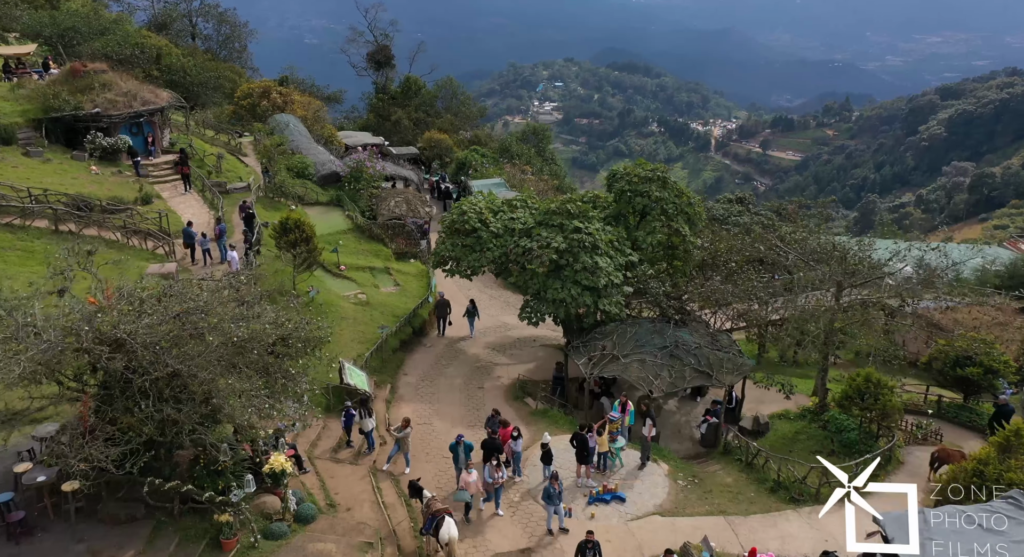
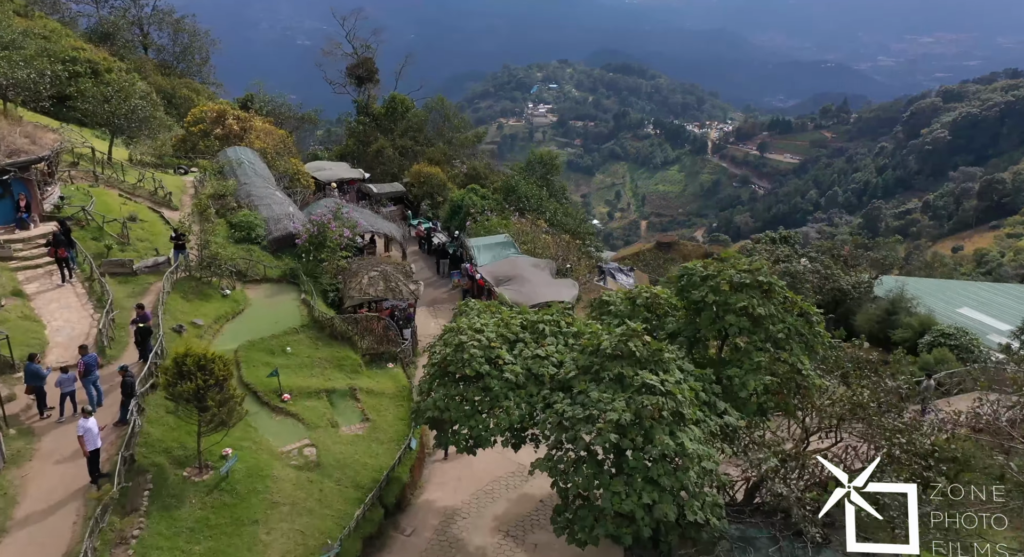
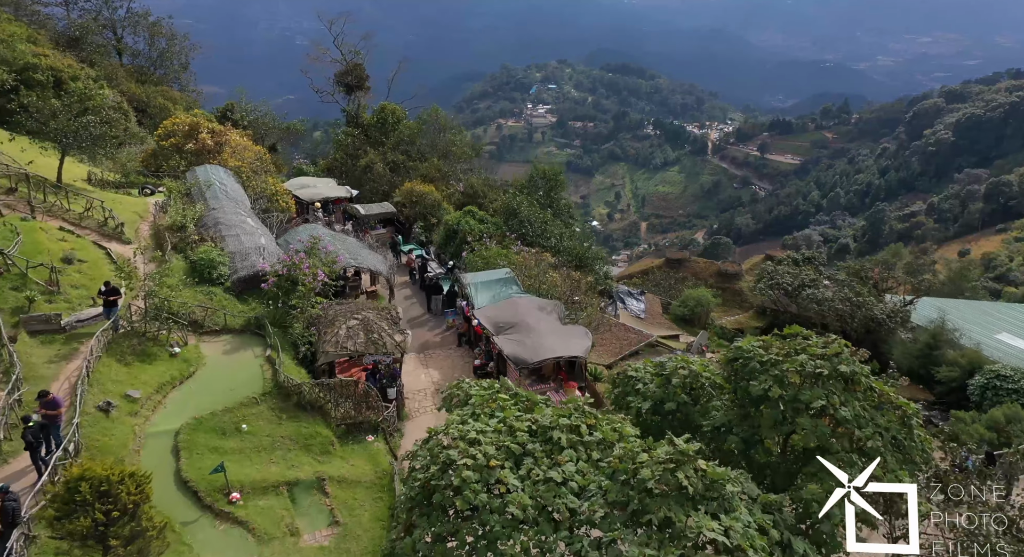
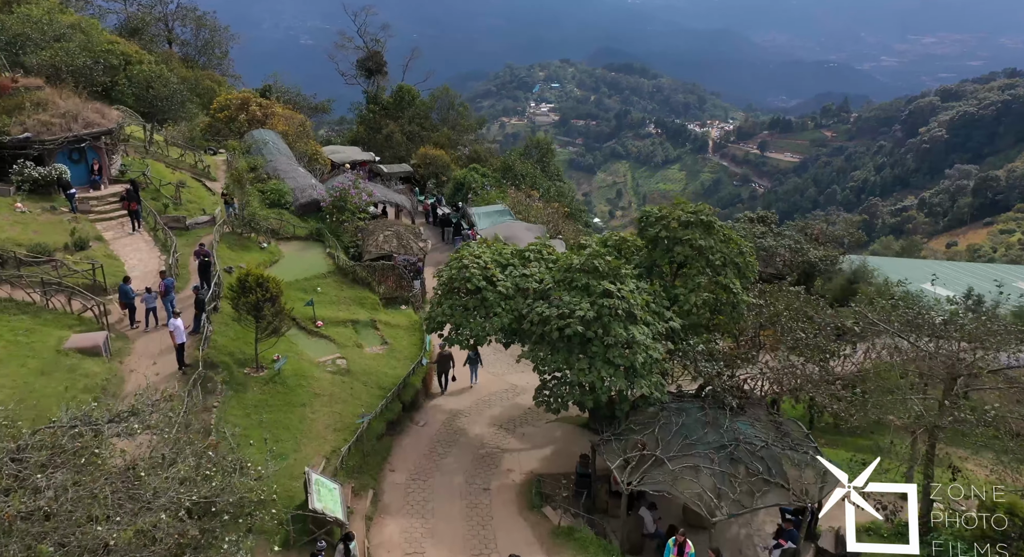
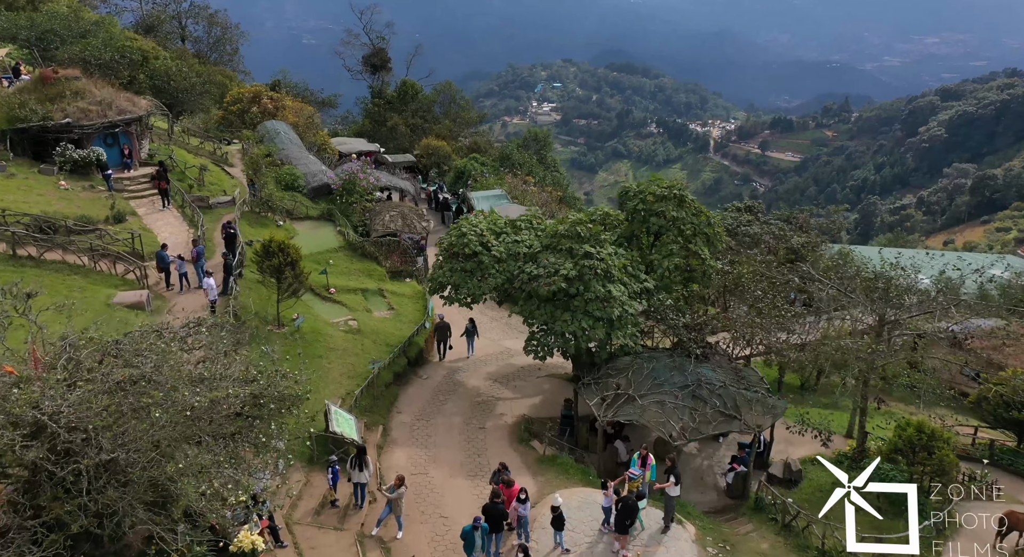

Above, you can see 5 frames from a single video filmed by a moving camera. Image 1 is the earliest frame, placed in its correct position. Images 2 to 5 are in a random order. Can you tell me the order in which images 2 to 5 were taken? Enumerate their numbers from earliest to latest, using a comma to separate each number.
5, 4, 2, 3
